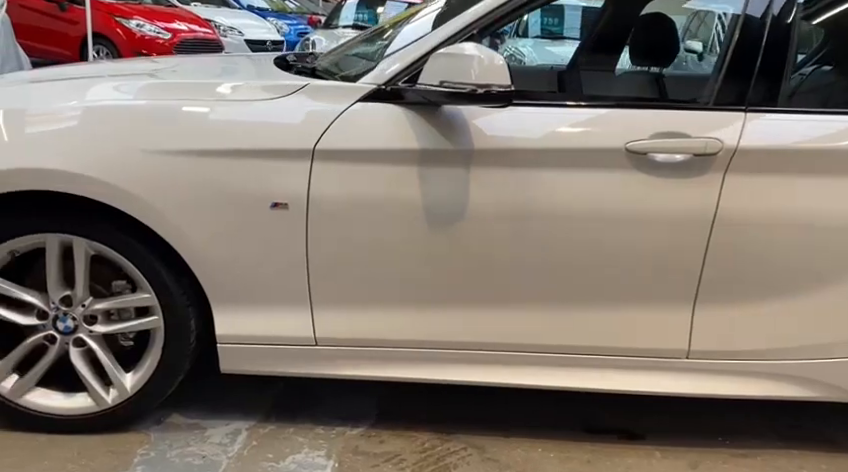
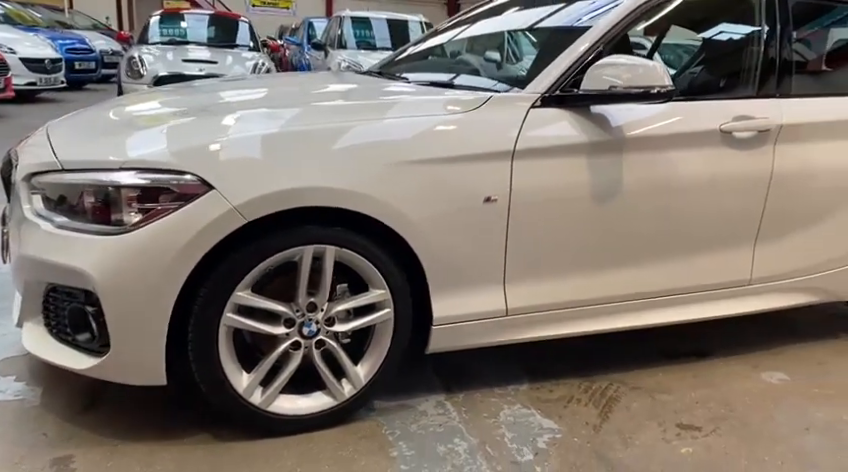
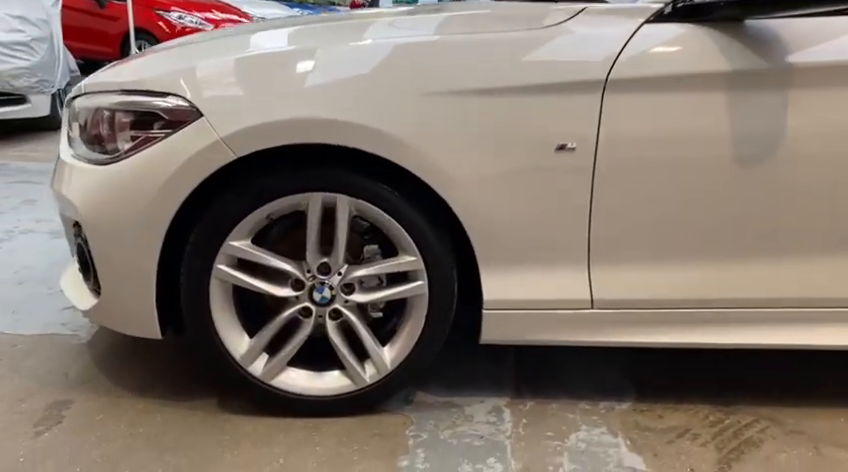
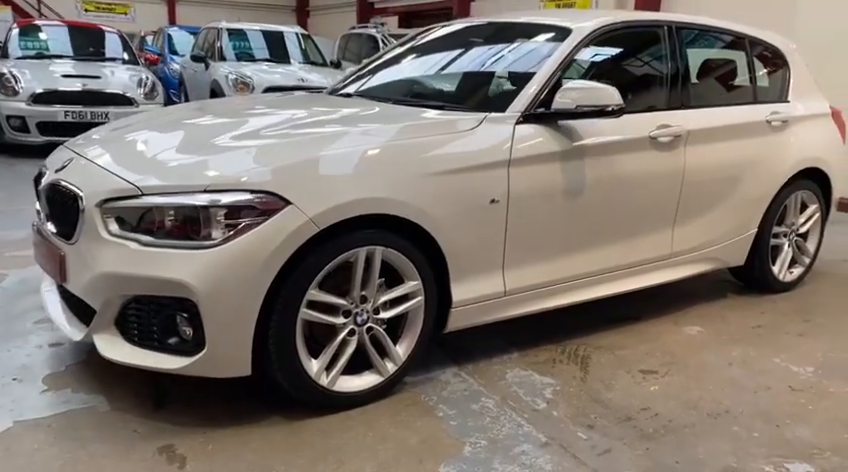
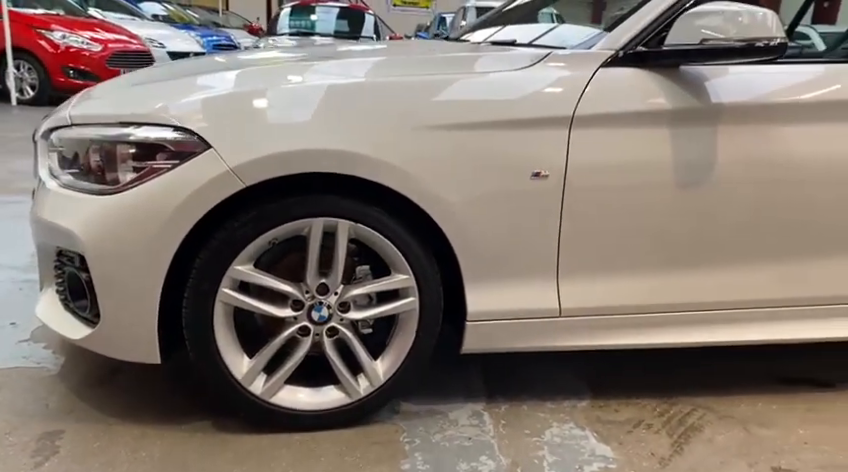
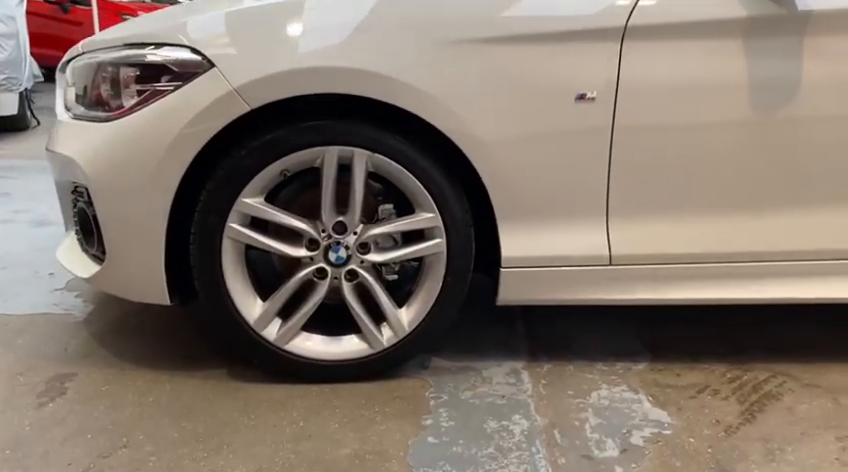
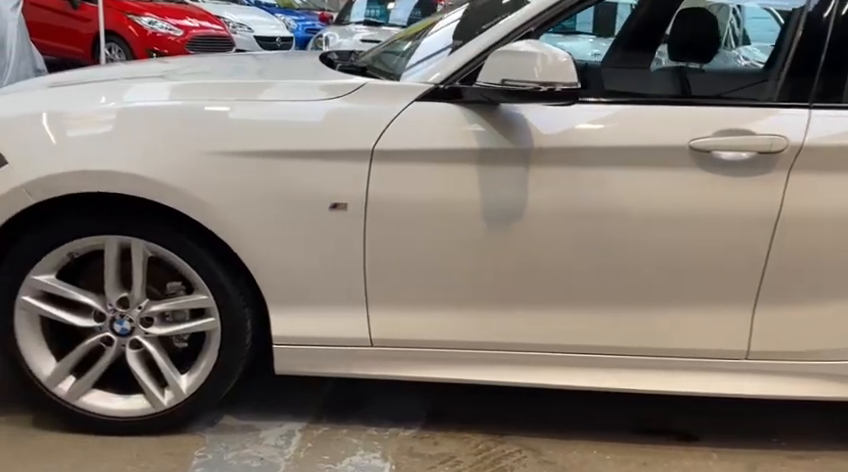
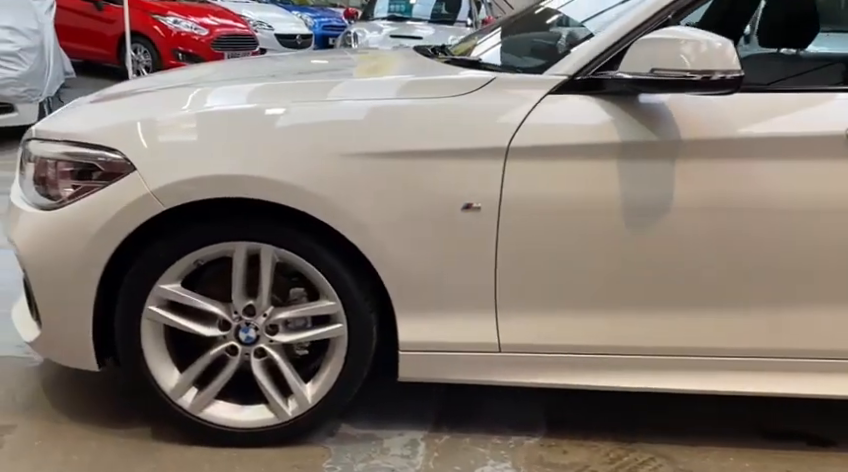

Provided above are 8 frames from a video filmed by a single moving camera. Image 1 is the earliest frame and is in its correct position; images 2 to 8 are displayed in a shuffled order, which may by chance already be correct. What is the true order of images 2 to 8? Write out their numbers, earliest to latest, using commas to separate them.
7, 8, 3, 6, 5, 2, 4
